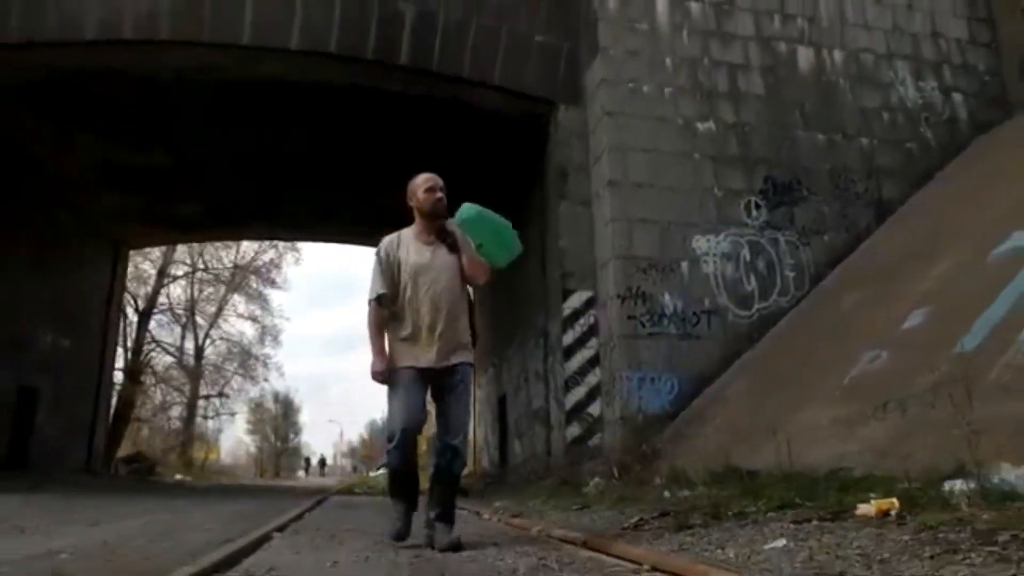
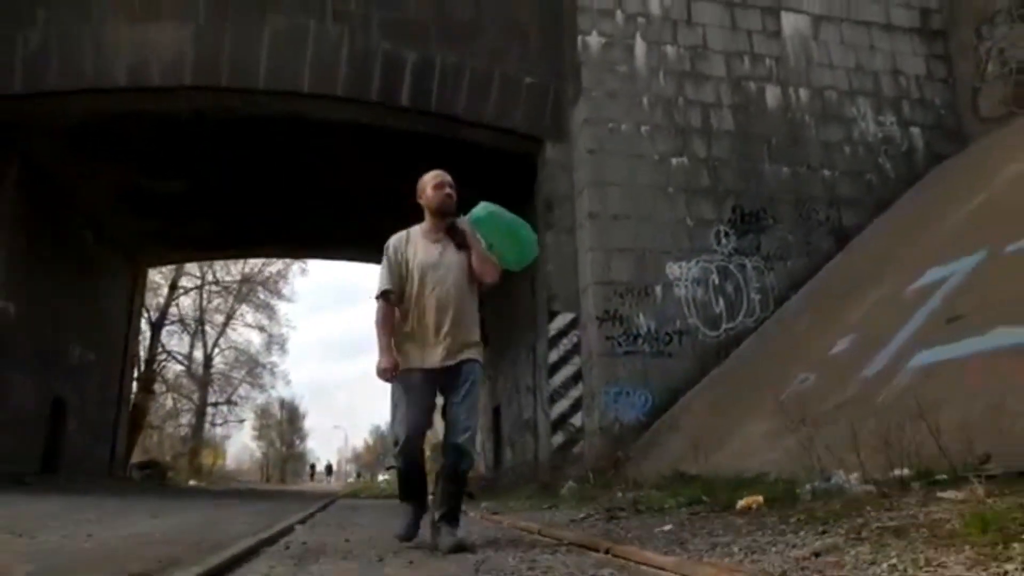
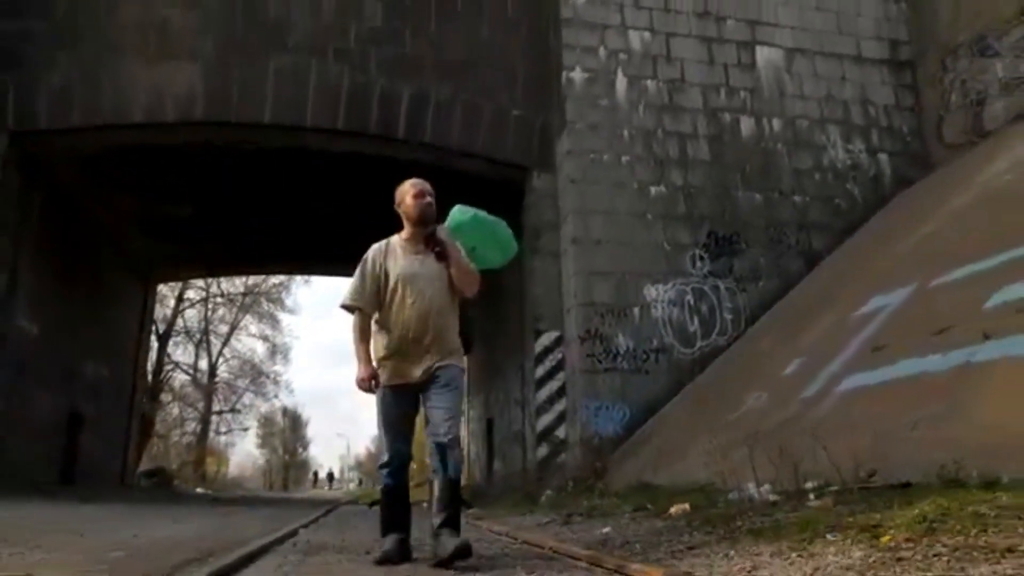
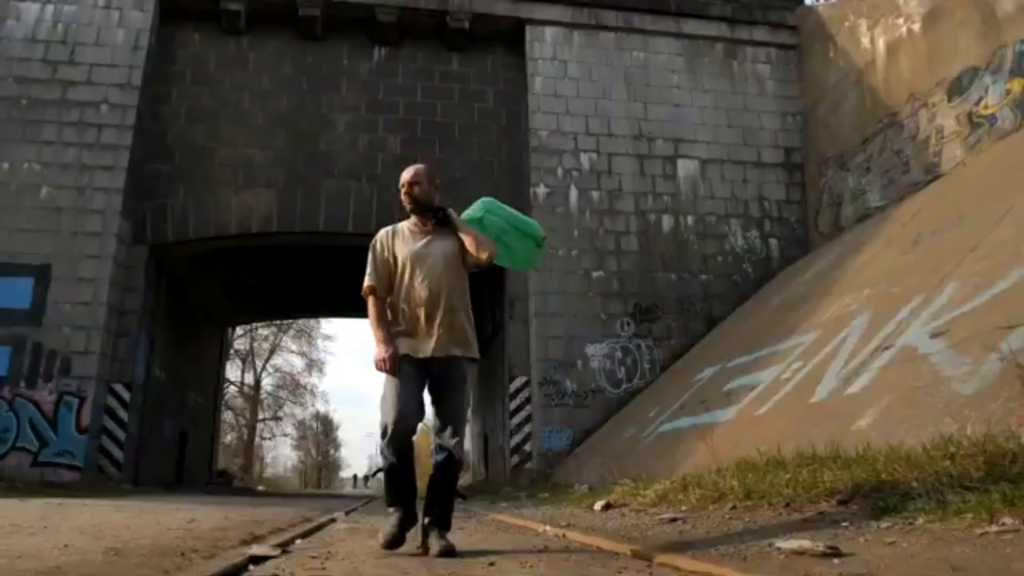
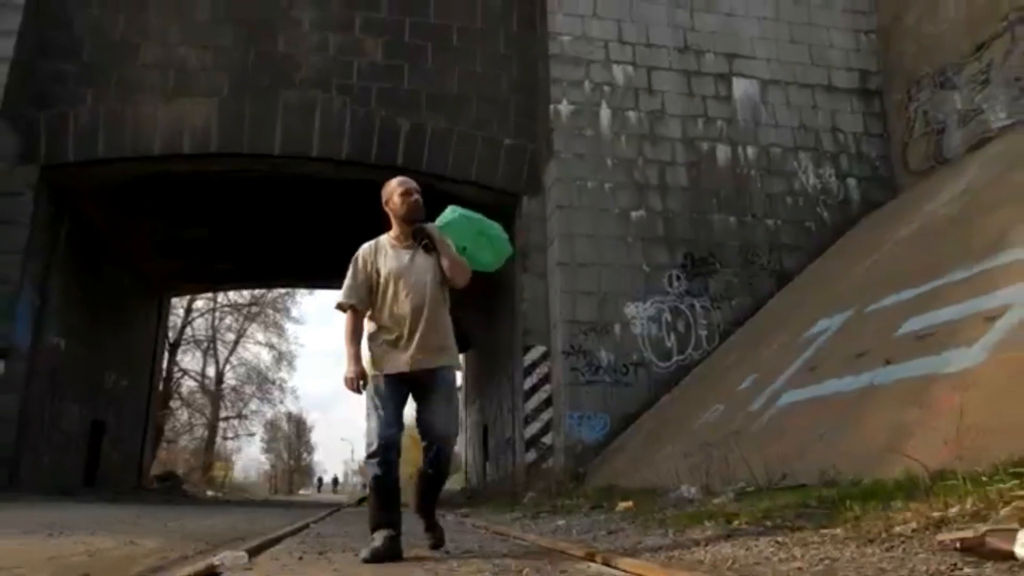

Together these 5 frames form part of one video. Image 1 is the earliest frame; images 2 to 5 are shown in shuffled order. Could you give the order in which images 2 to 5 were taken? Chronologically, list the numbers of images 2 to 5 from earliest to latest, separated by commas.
2, 3, 5, 4
